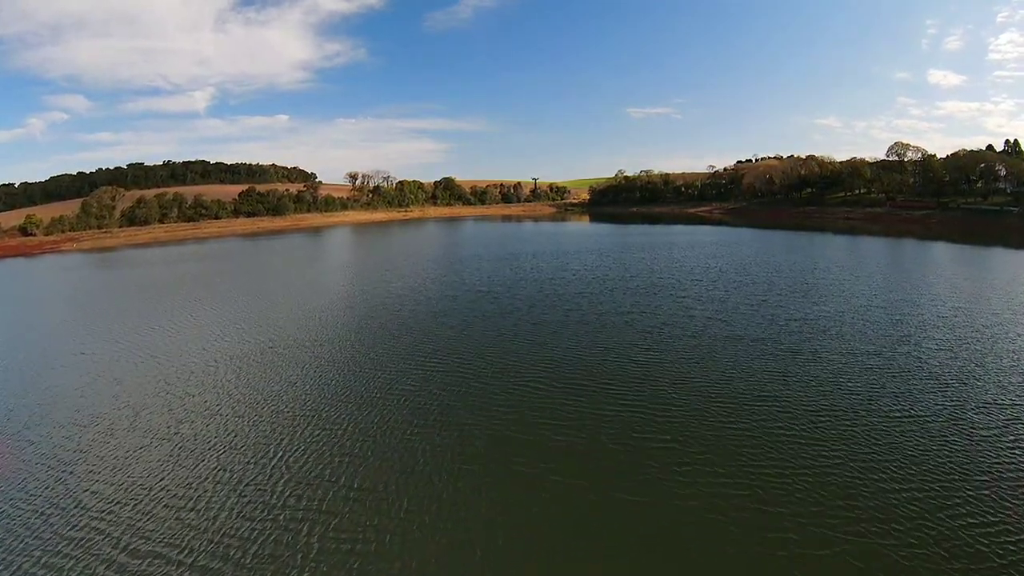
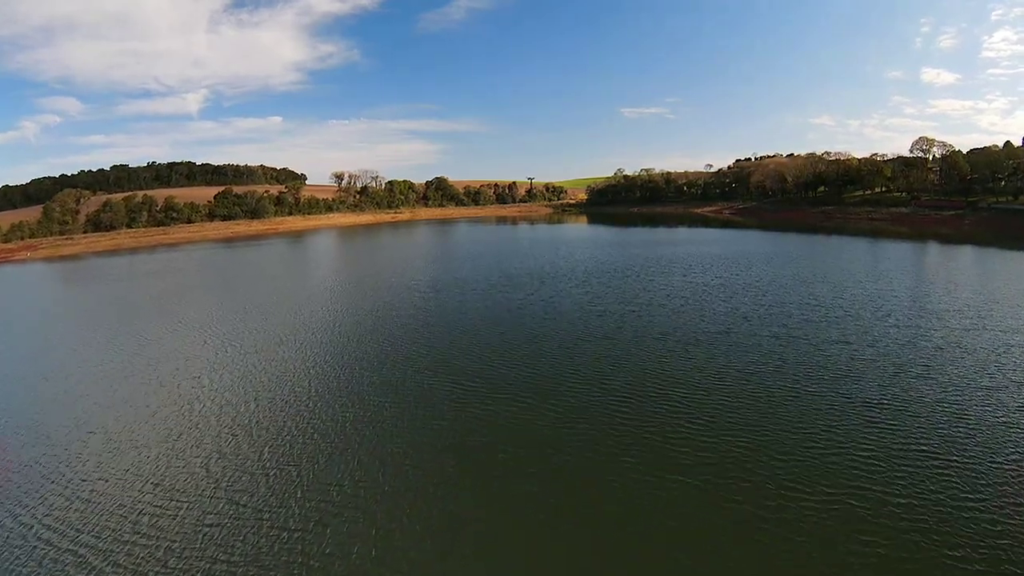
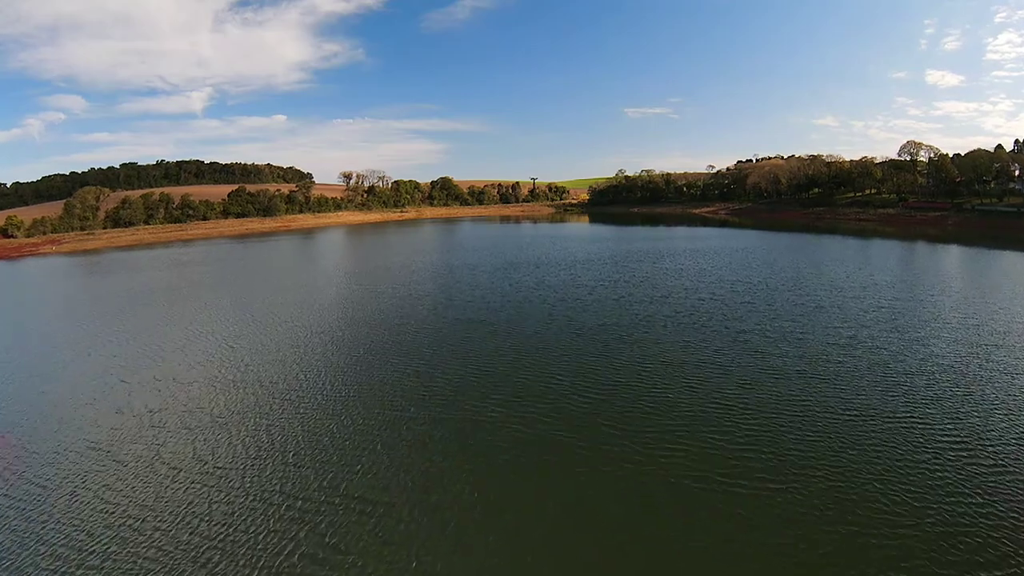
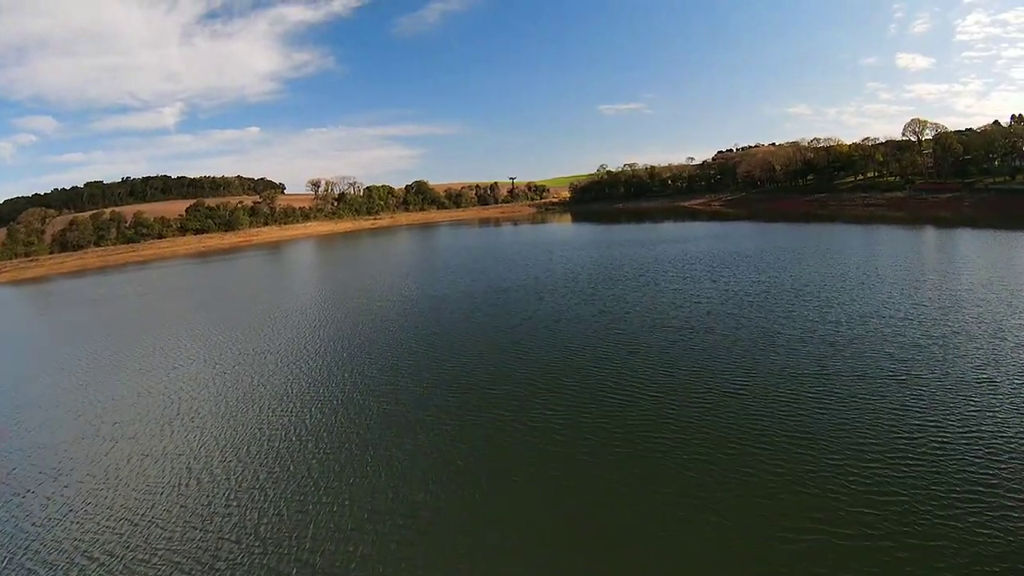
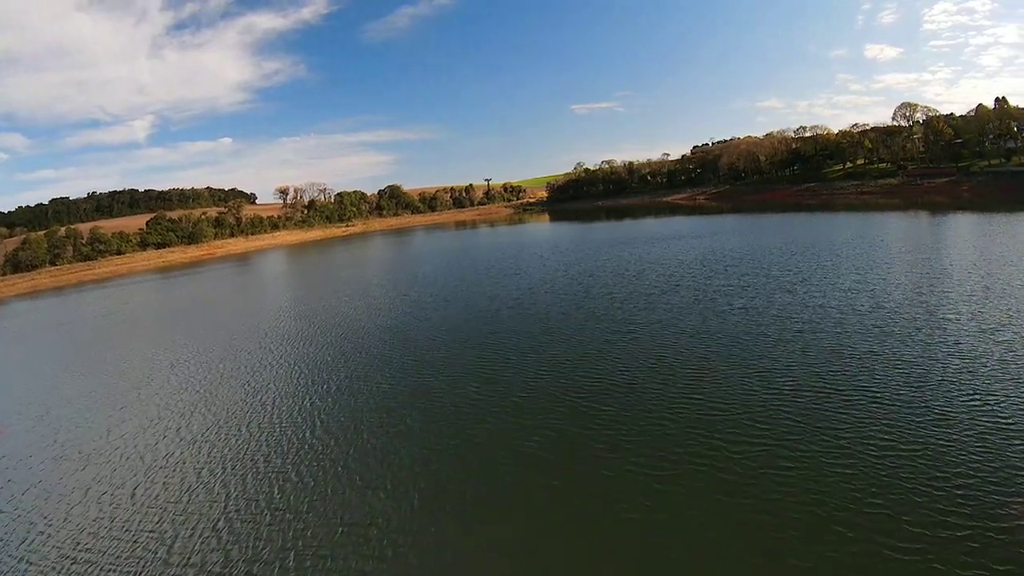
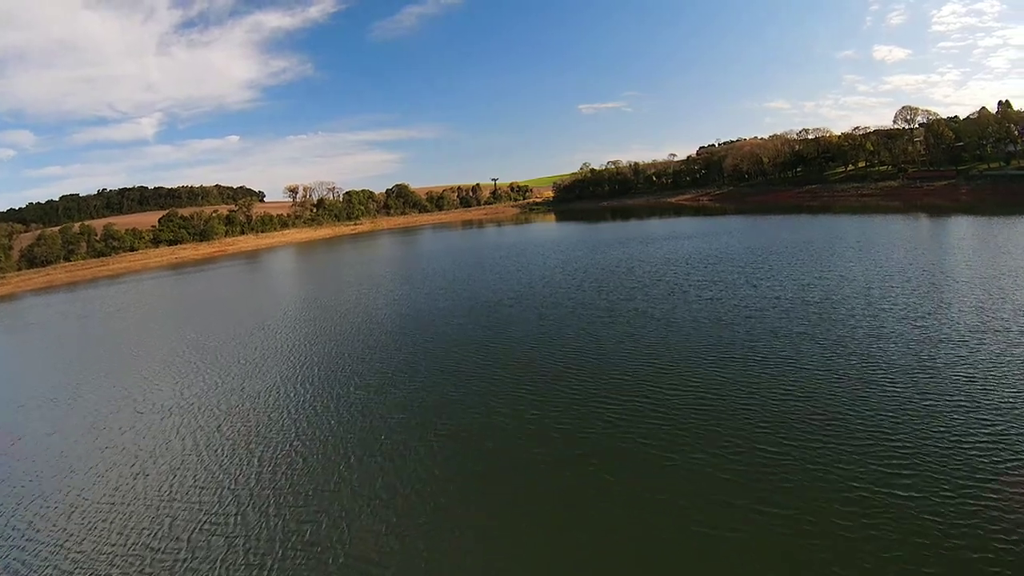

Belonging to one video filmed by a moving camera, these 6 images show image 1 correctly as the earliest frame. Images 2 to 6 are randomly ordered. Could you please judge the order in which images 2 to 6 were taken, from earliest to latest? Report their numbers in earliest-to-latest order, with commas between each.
3, 2, 4, 6, 5
